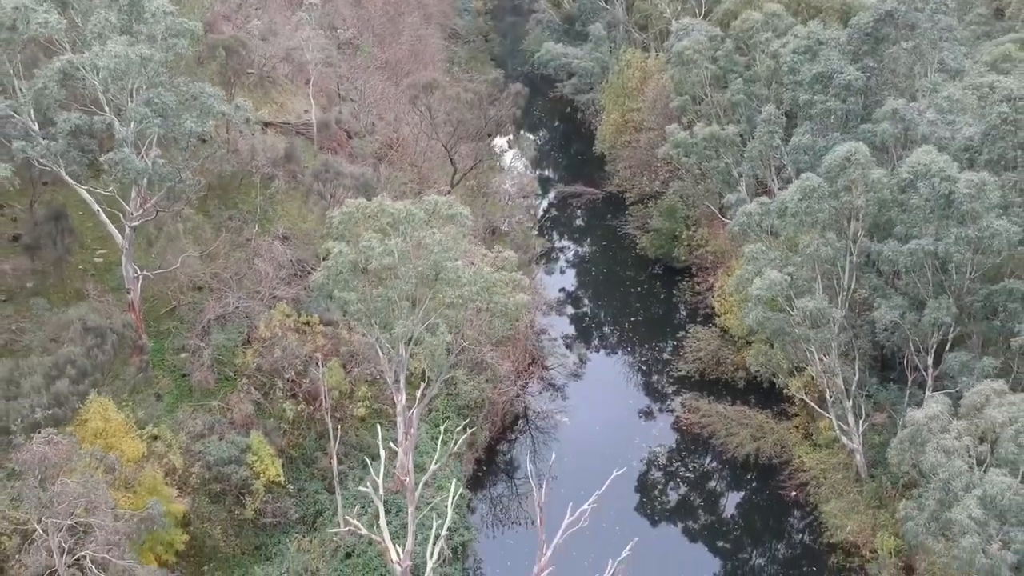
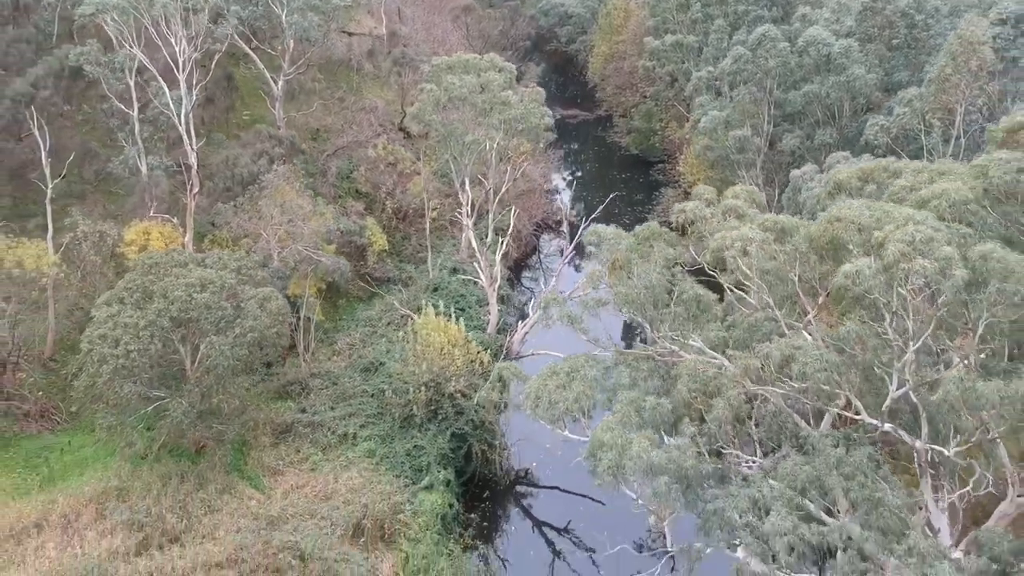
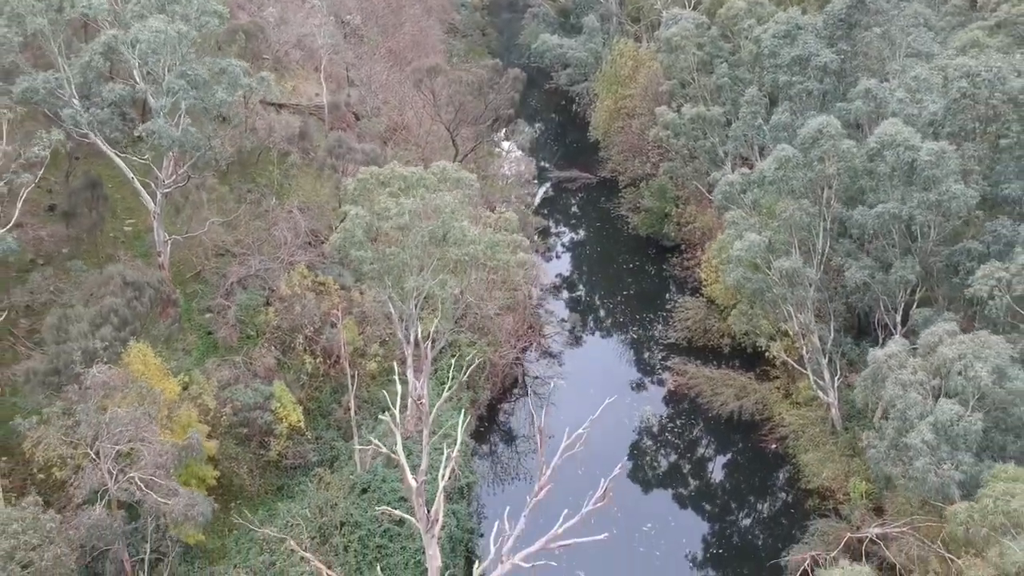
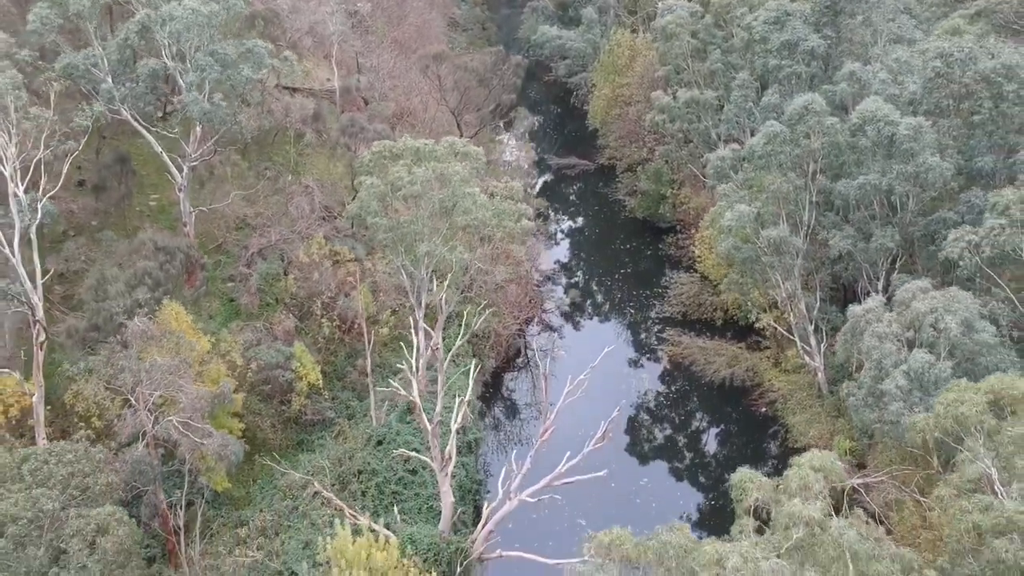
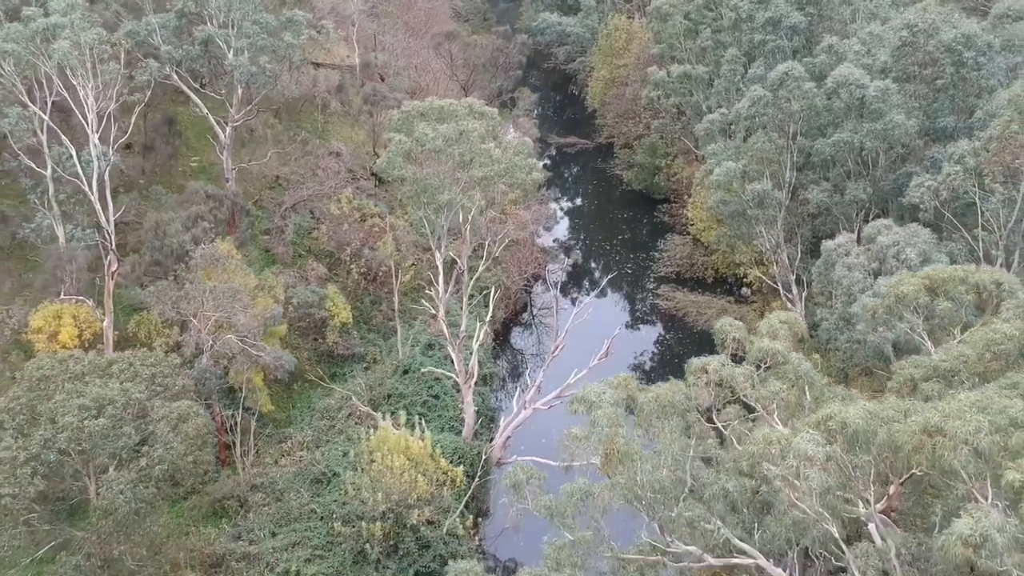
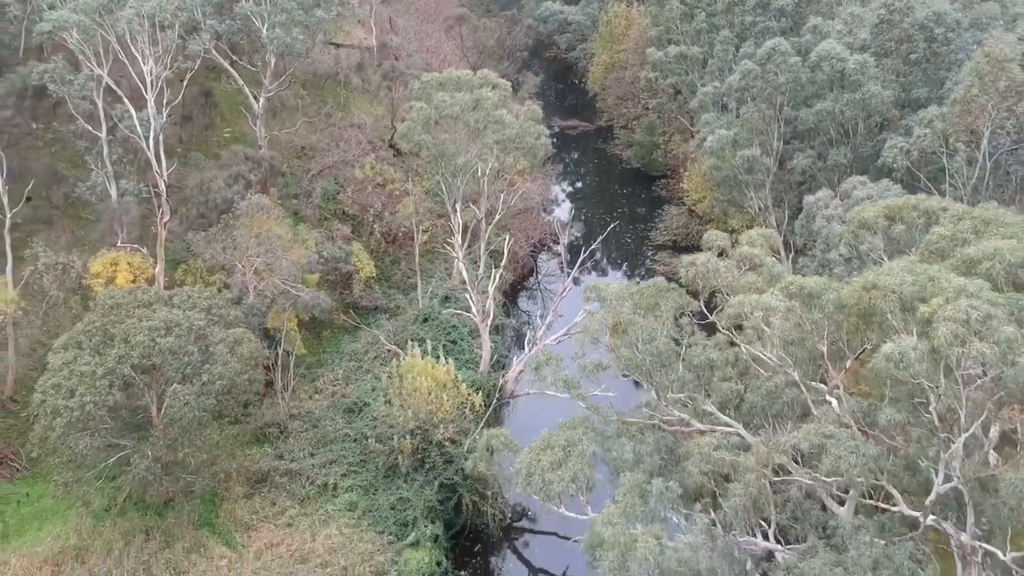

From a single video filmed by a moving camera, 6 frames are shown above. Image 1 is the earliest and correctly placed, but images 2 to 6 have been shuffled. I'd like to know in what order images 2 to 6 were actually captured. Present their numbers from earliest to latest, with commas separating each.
3, 4, 5, 6, 2
